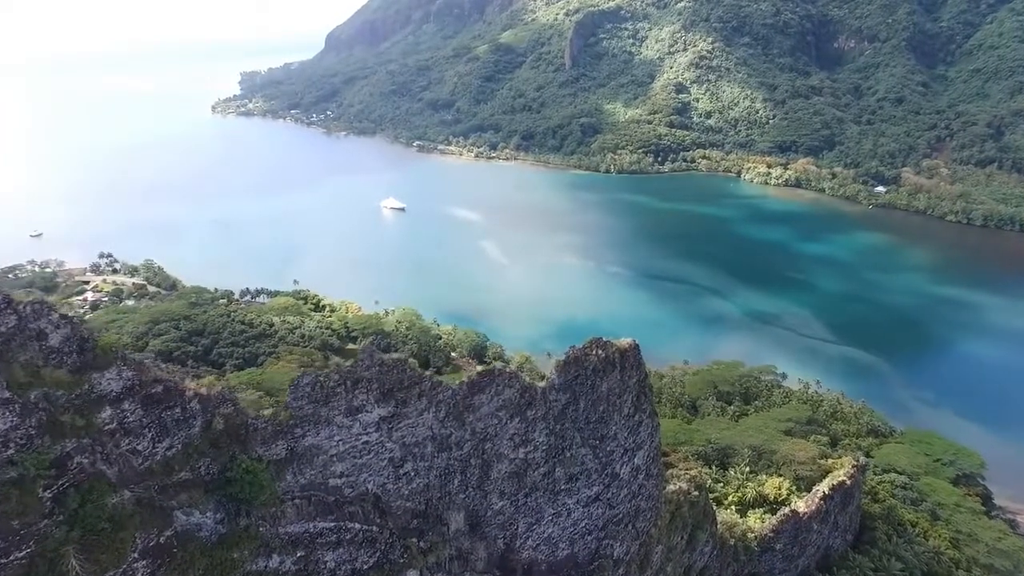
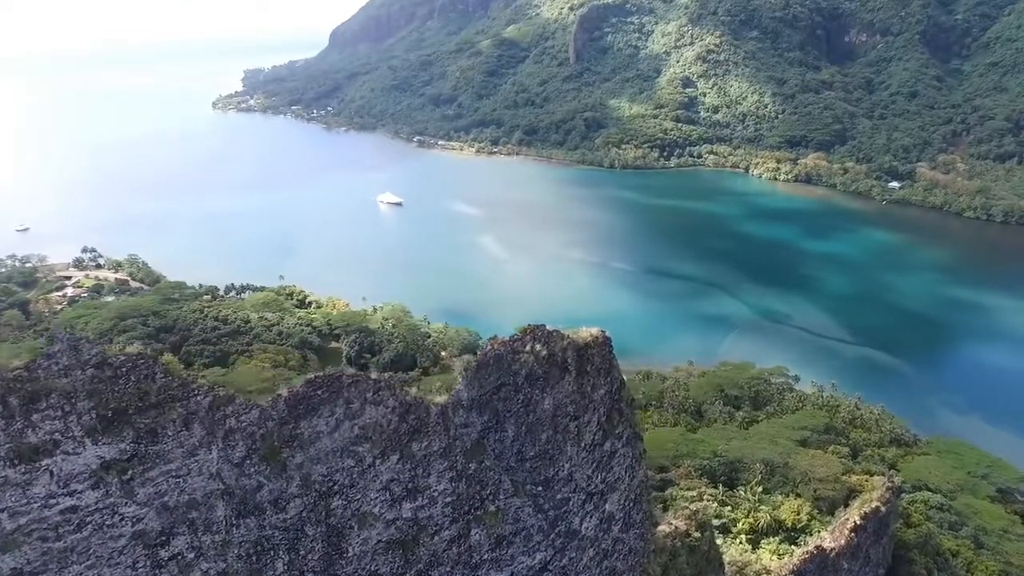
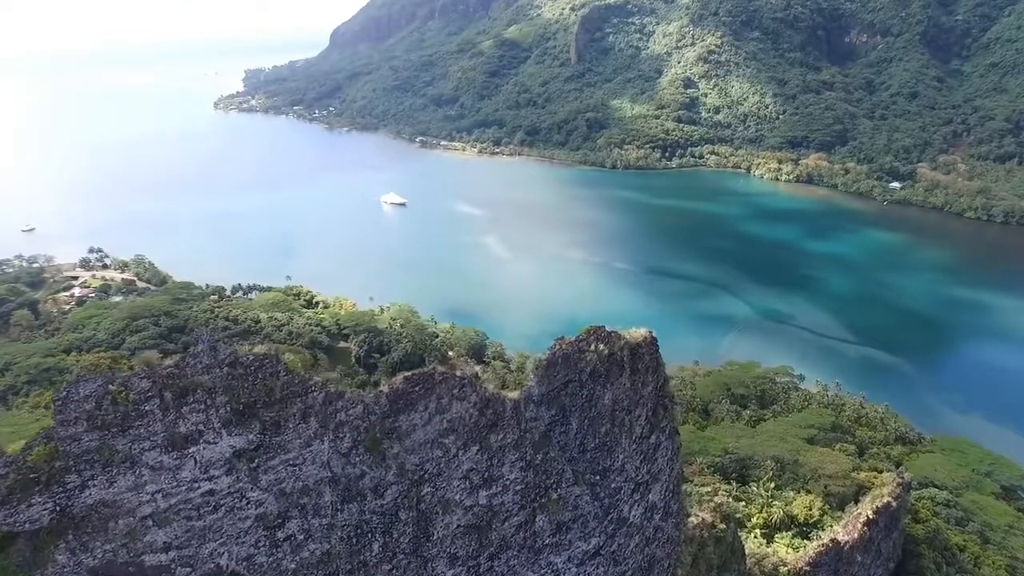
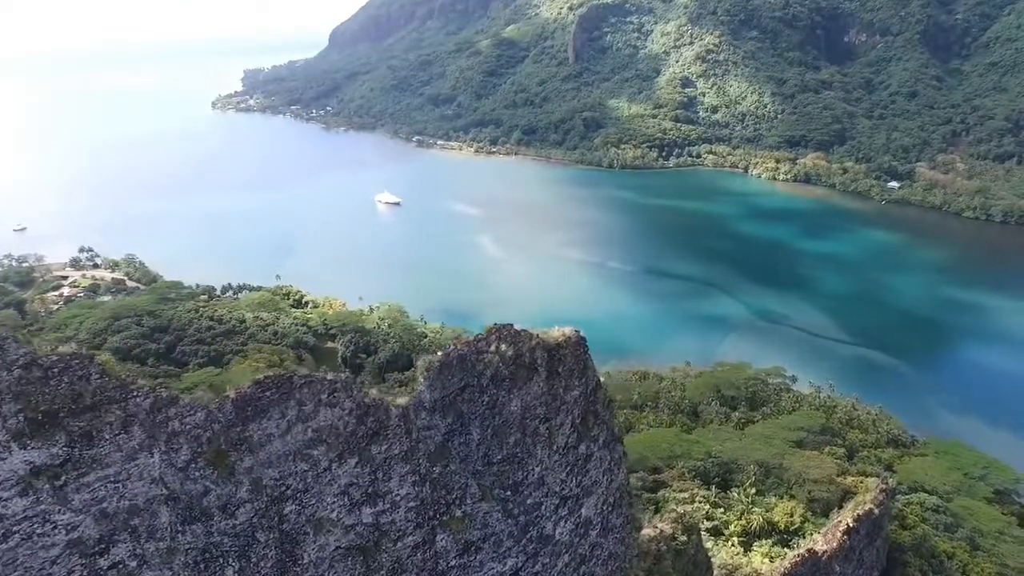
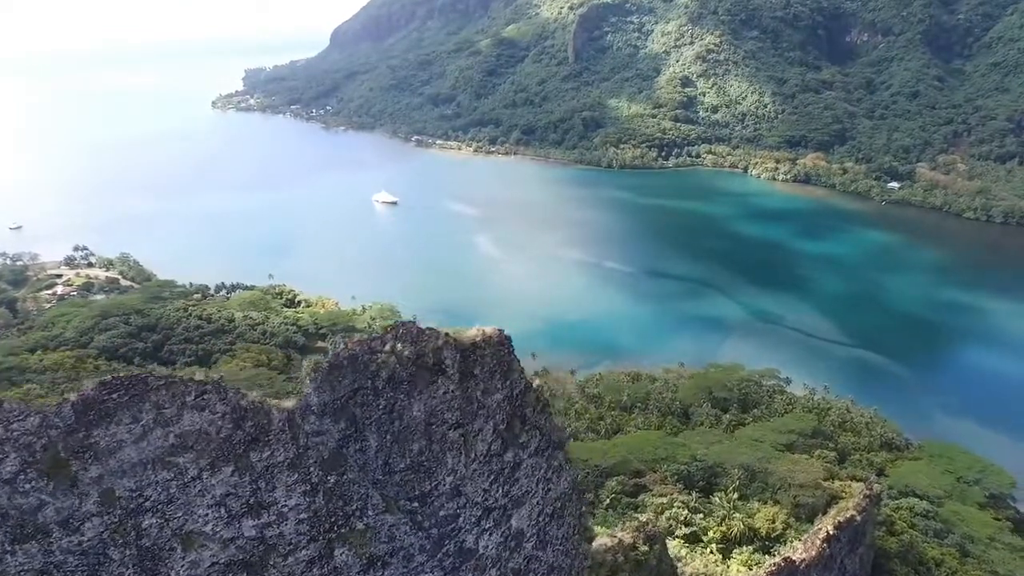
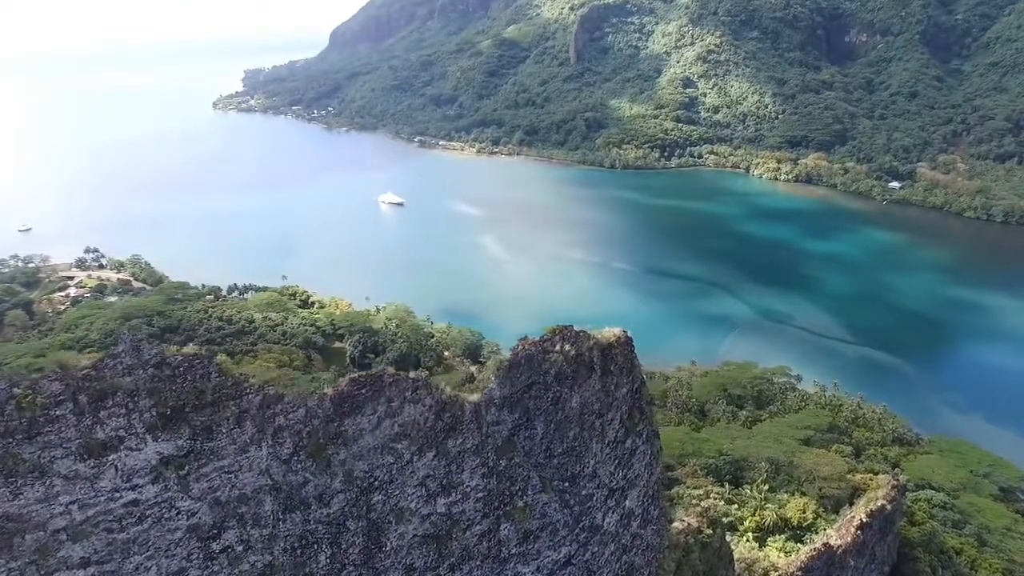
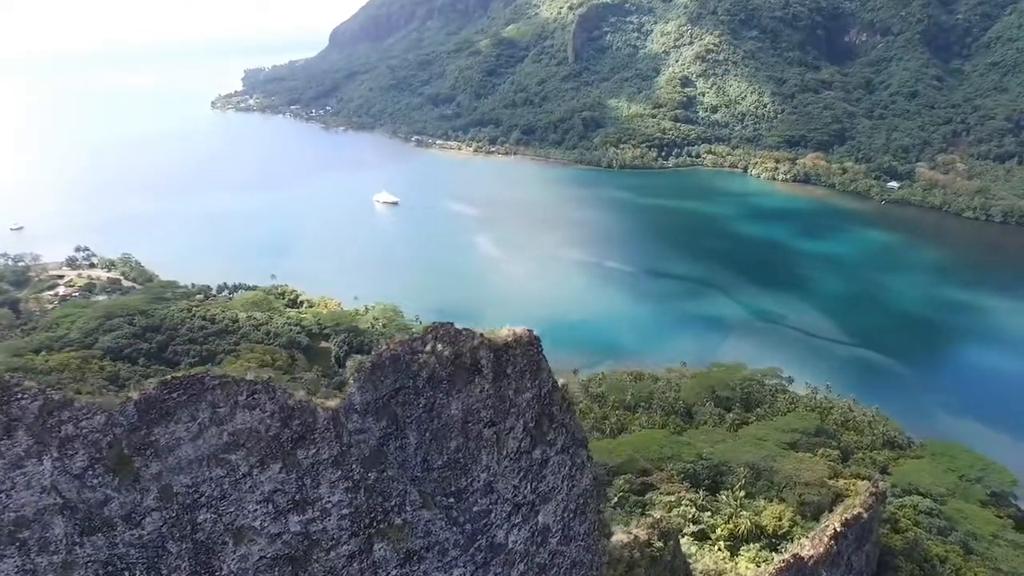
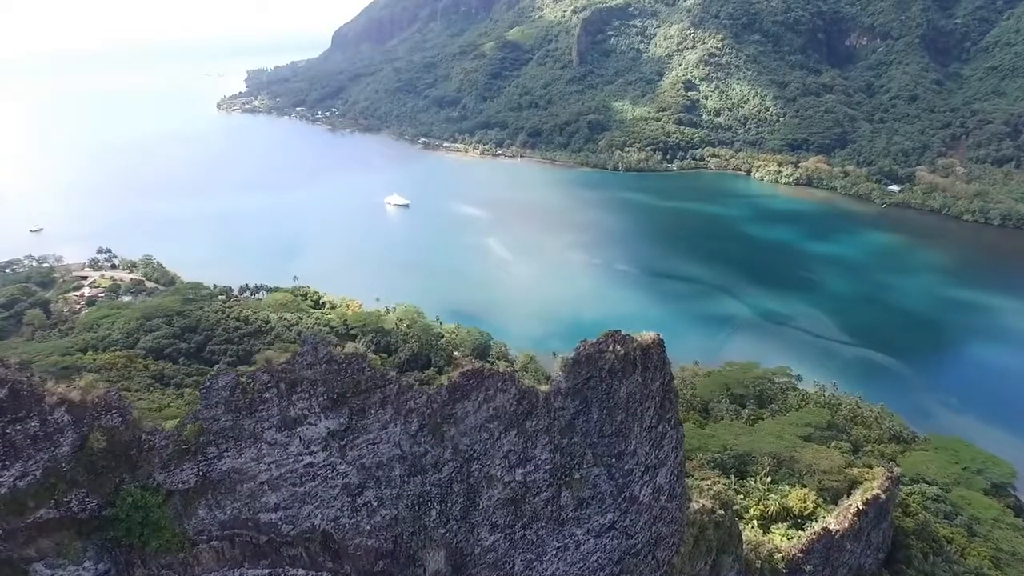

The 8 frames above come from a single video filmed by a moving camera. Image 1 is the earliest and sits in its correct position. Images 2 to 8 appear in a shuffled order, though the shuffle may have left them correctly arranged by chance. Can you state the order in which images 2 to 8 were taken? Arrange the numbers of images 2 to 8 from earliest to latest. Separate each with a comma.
8, 3, 6, 2, 4, 7, 5
